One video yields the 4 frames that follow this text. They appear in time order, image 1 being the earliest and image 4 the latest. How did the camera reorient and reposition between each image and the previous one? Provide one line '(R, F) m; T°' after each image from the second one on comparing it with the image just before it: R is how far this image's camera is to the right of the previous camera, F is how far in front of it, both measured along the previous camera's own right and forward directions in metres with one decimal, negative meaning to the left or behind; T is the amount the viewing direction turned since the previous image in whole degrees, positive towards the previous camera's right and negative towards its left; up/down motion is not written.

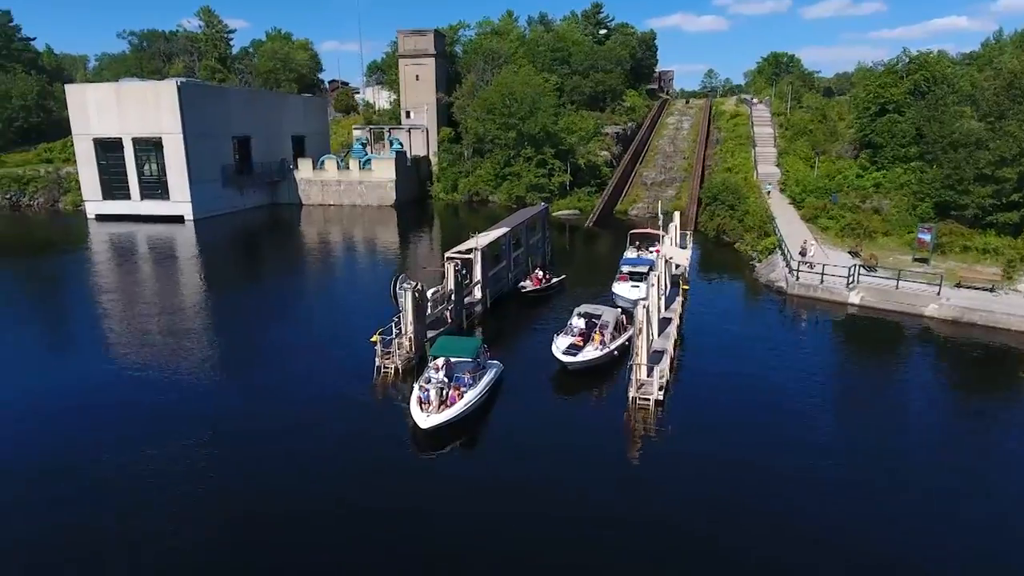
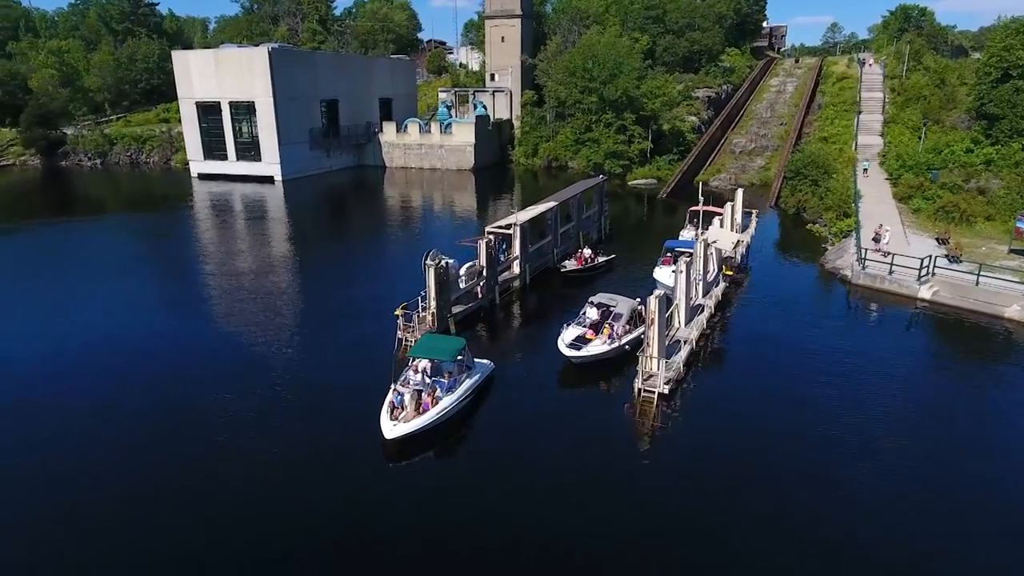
(+2.7, +0.3) m; -9°
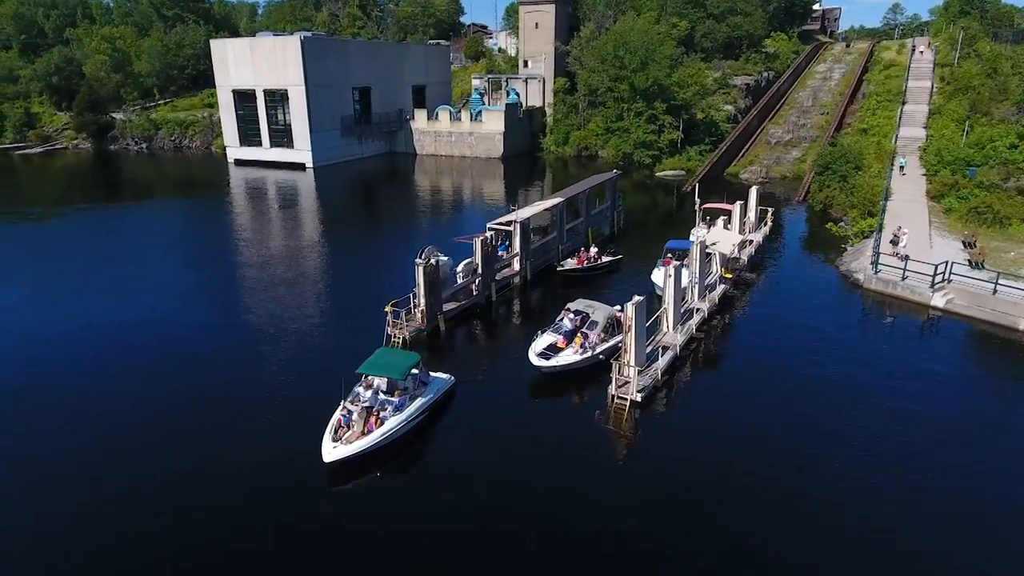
(+2.0, 0.0) m; -4°
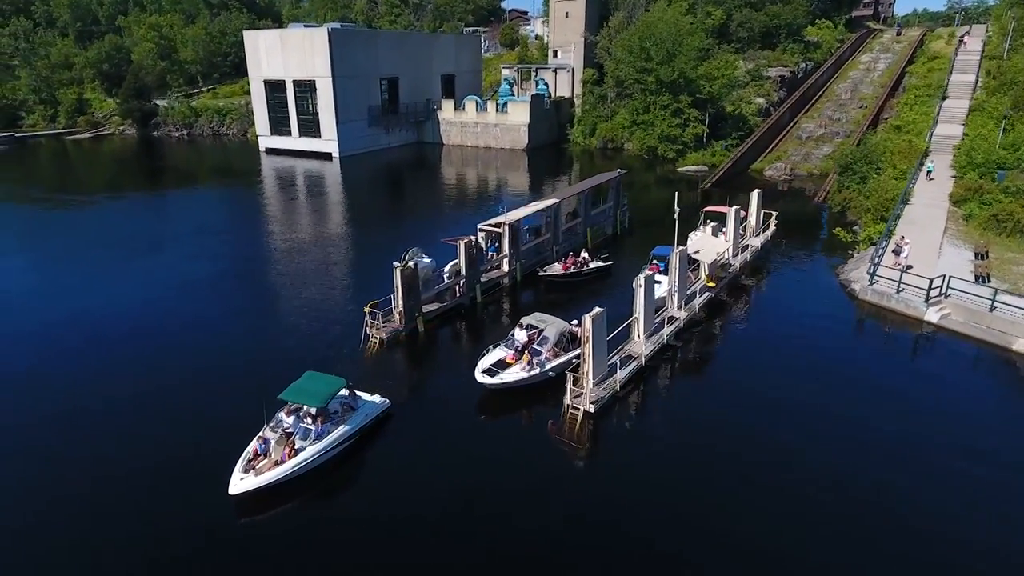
(+2.5, -0.2) m; -4°
